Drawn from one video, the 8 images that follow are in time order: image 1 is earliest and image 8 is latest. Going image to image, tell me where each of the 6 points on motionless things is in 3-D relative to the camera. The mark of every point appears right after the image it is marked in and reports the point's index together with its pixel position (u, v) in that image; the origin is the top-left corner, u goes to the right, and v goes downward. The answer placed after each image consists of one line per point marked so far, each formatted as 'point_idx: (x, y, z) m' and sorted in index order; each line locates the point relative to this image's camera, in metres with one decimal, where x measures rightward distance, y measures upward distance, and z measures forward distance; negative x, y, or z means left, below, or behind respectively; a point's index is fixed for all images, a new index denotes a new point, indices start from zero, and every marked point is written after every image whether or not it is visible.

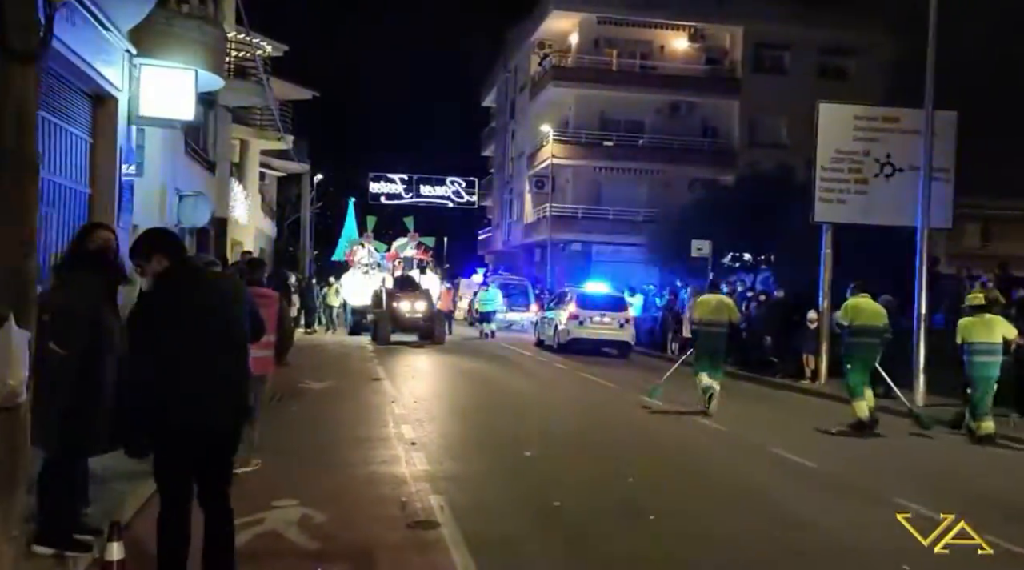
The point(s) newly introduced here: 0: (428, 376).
0: (-1.2, -1.6, +19.4) m
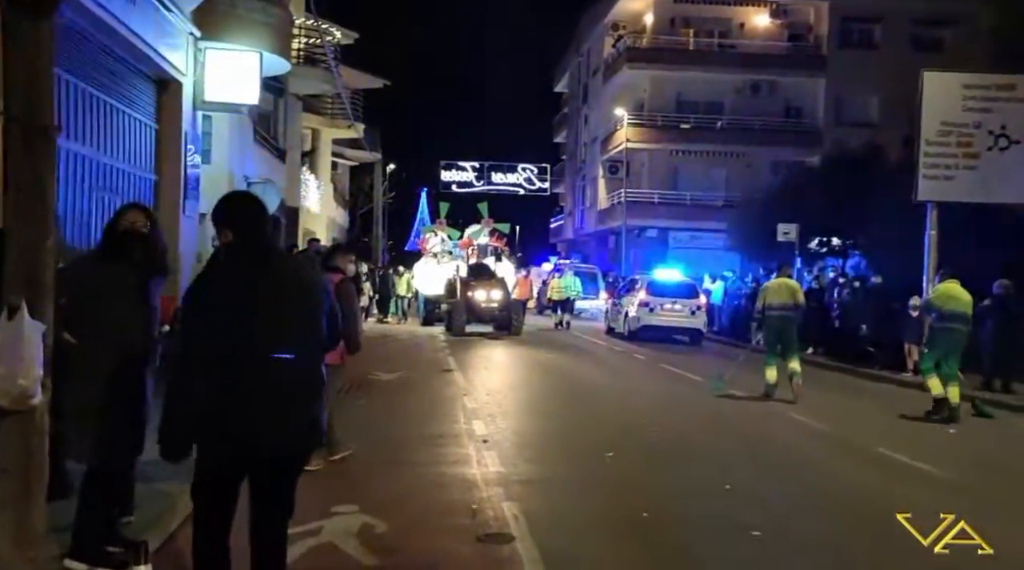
0: (+0.1, -1.4, +18.5) m
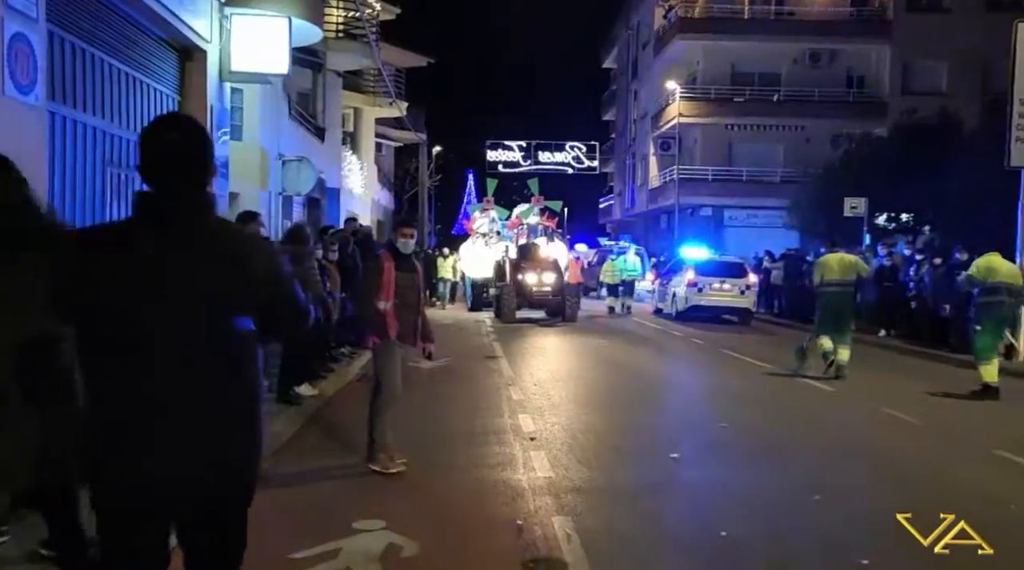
0: (+0.8, -1.1, +17.2) m
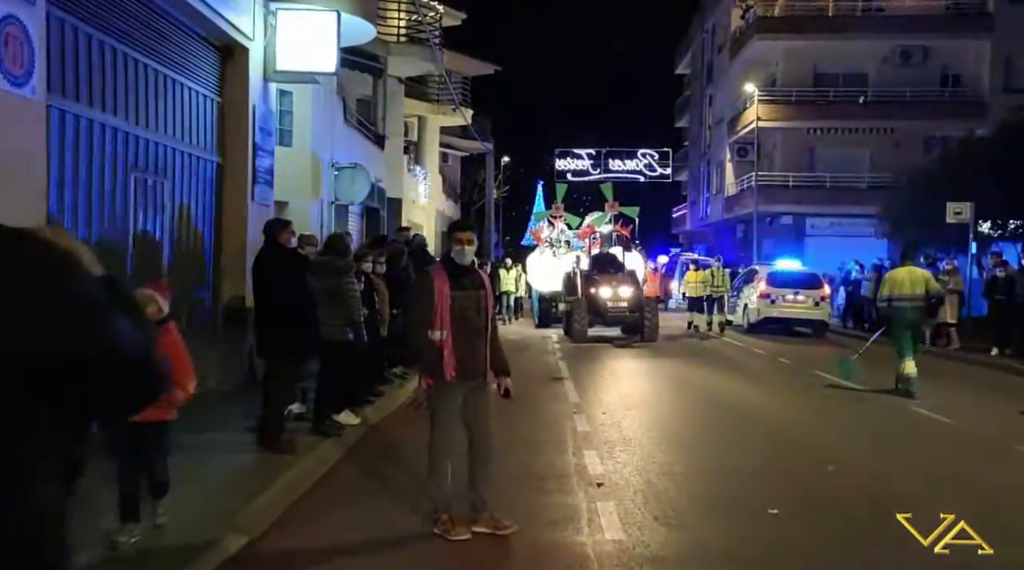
0: (+1.8, -1.3, +15.5) m
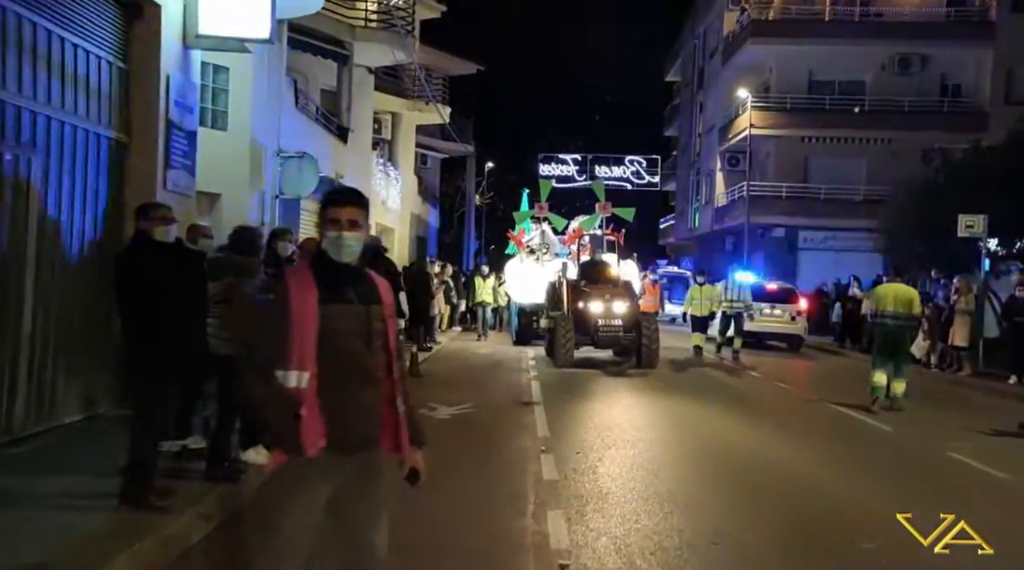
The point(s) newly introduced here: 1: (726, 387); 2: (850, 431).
0: (+1.3, -1.5, +13.2) m
1: (+3.0, -1.4, +16.0) m
2: (+3.8, -1.6, +12.7) m
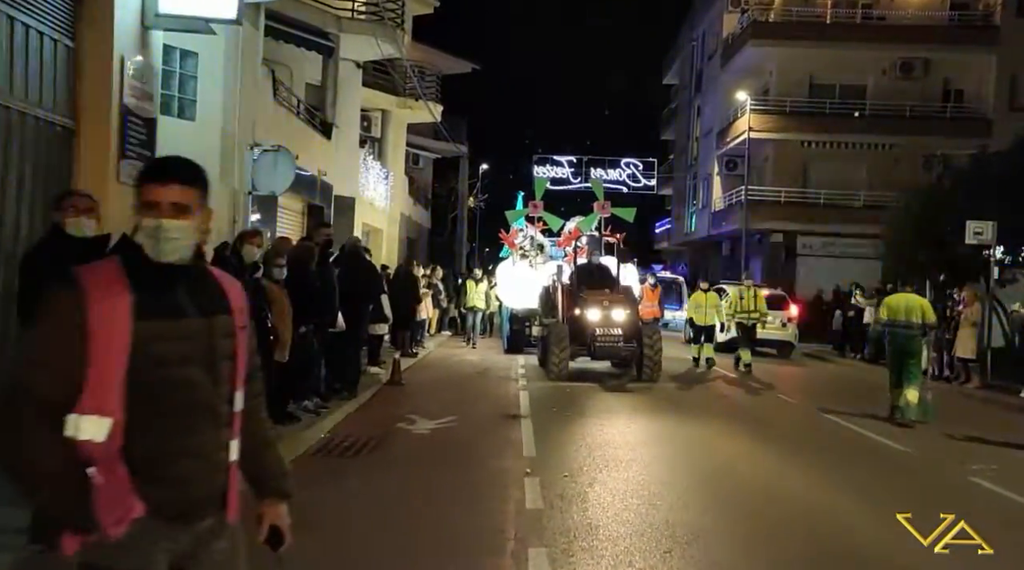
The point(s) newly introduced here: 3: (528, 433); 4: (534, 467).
0: (+1.1, -1.5, +12.1) m
1: (+2.8, -1.5, +15.0) m
2: (+3.7, -1.7, +11.7) m
3: (+0.2, -1.6, +12.1) m
4: (+0.2, -1.6, +10.2) m
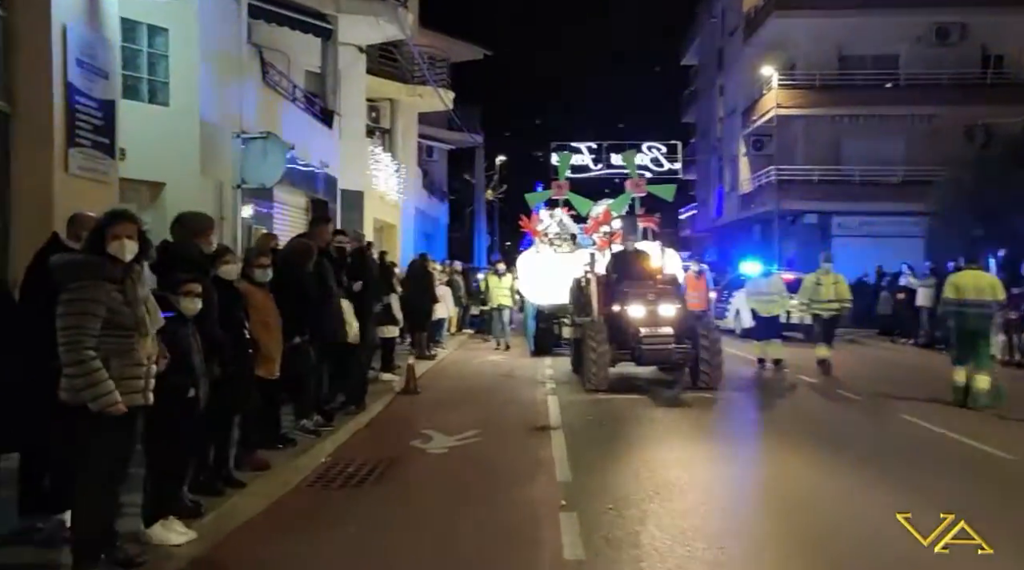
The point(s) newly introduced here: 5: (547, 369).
0: (+1.4, -1.4, +10.3) m
1: (+3.2, -1.3, +13.2) m
2: (+3.9, -1.5, +9.9) m
3: (+0.4, -1.5, +10.3) m
4: (+0.4, -1.6, +8.4) m
5: (+0.6, -1.3, +18.5) m
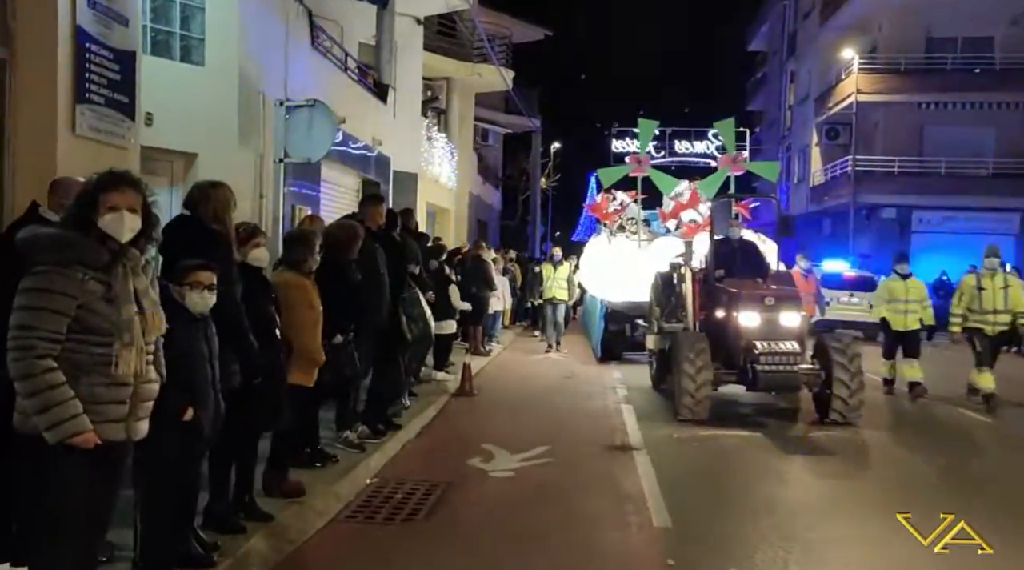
0: (+2.0, -1.4, +8.6) m
1: (+3.9, -1.4, +11.3) m
2: (+4.5, -1.6, +8.0) m
3: (+1.1, -1.5, +8.6) m
4: (+1.0, -1.6, +6.7) m
5: (+1.5, -1.2, +16.7) m
